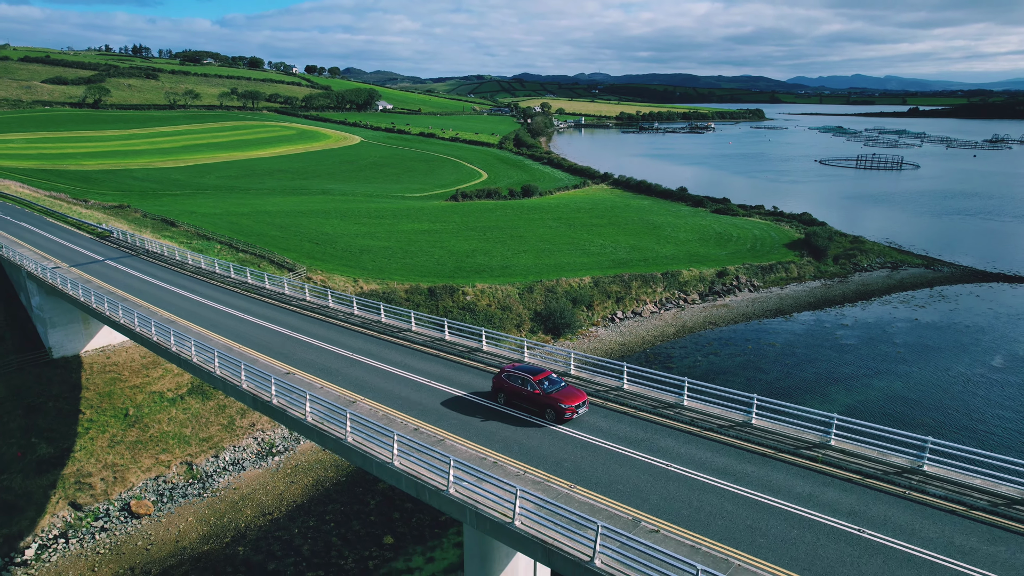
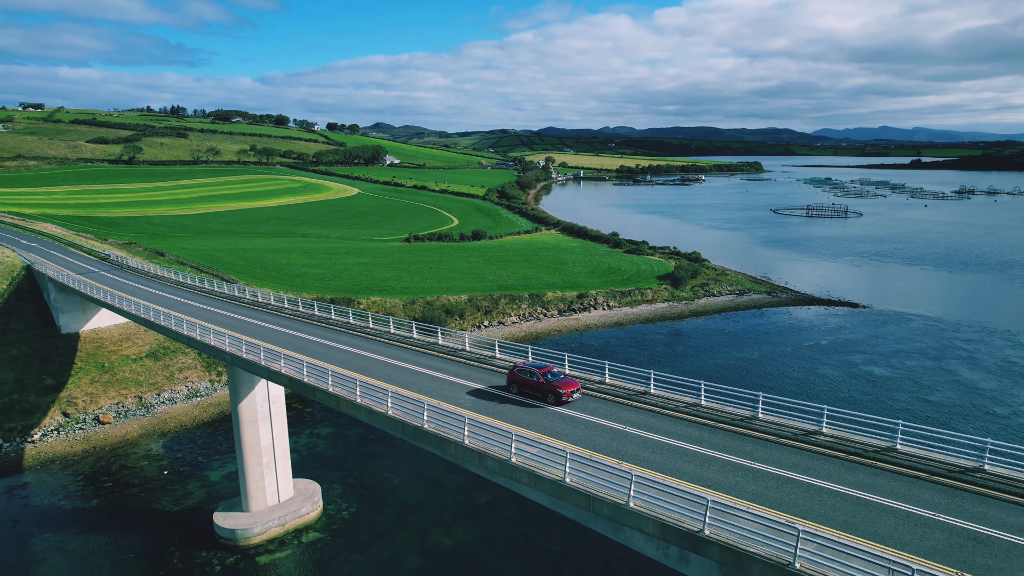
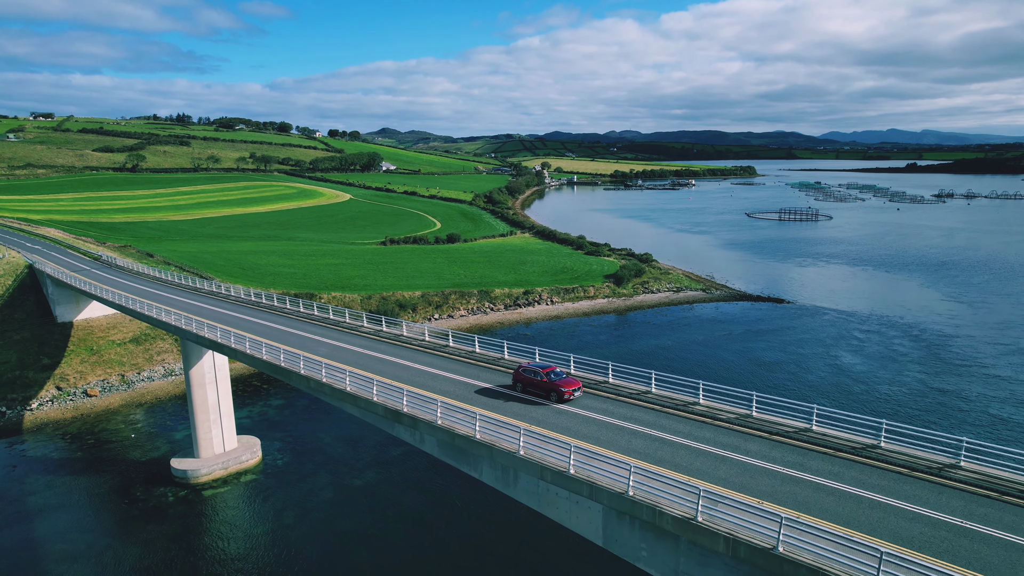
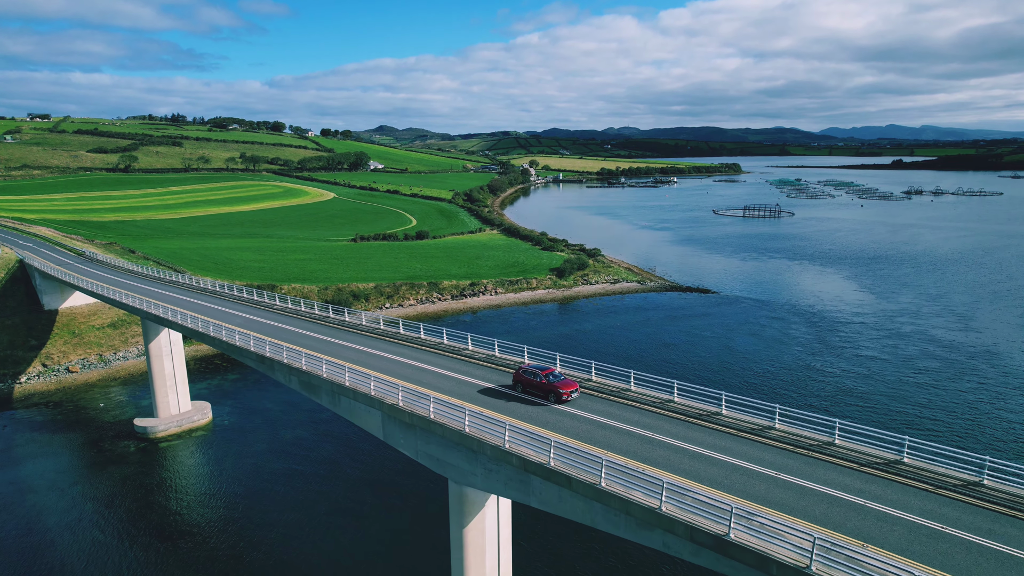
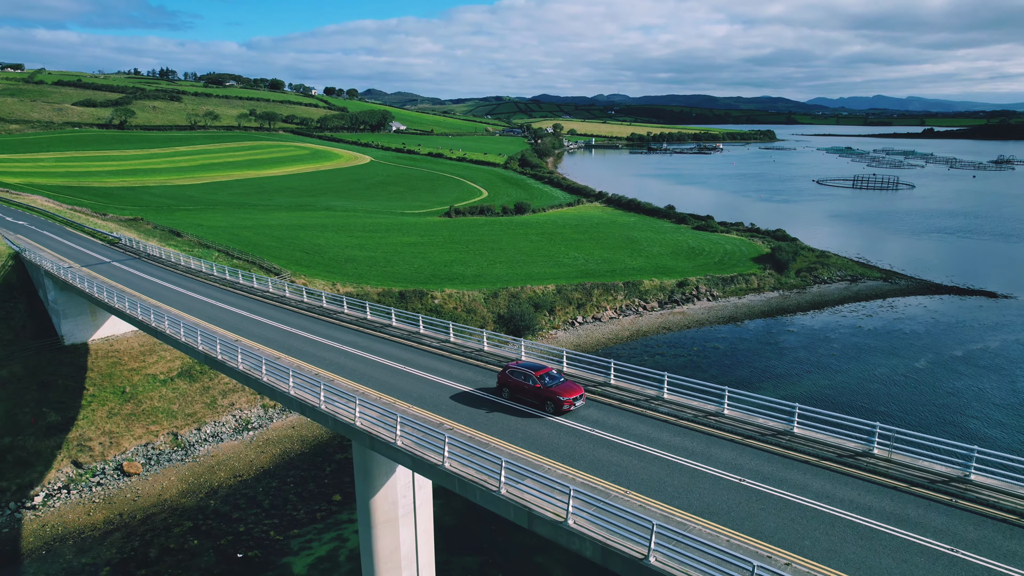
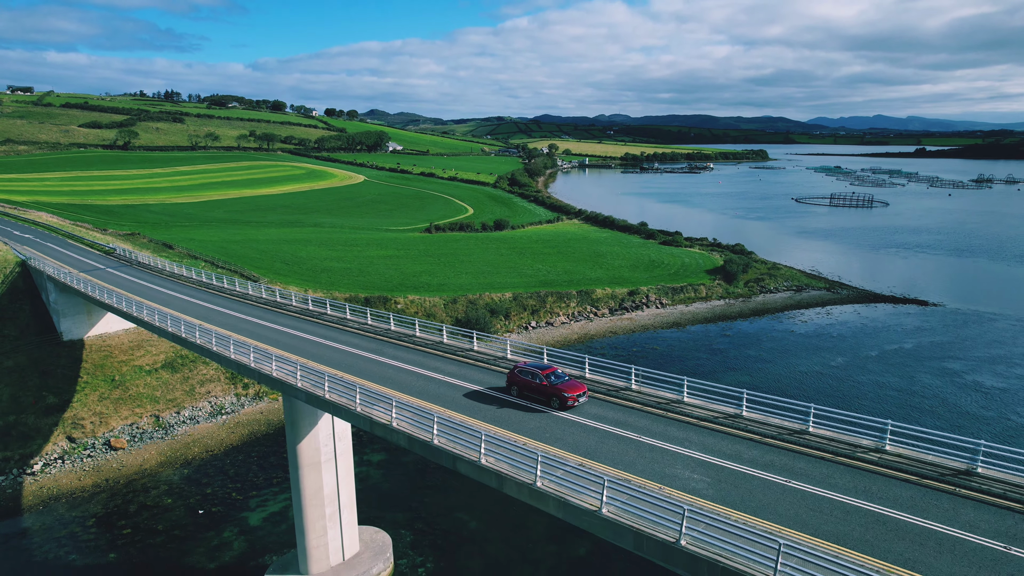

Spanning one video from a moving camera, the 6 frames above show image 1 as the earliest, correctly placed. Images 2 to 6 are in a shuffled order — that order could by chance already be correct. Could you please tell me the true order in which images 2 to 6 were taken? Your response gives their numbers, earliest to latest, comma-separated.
5, 6, 2, 3, 4
